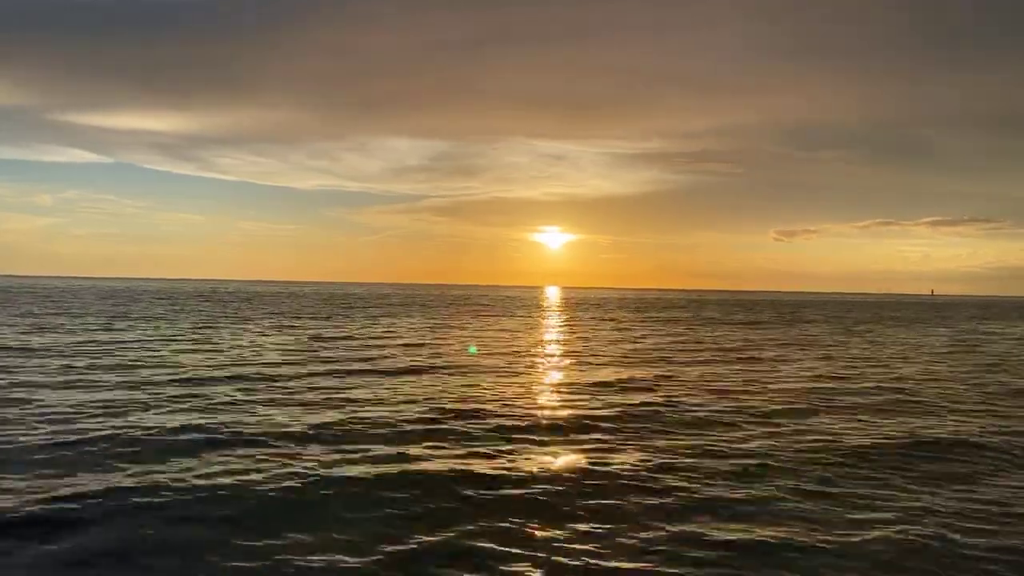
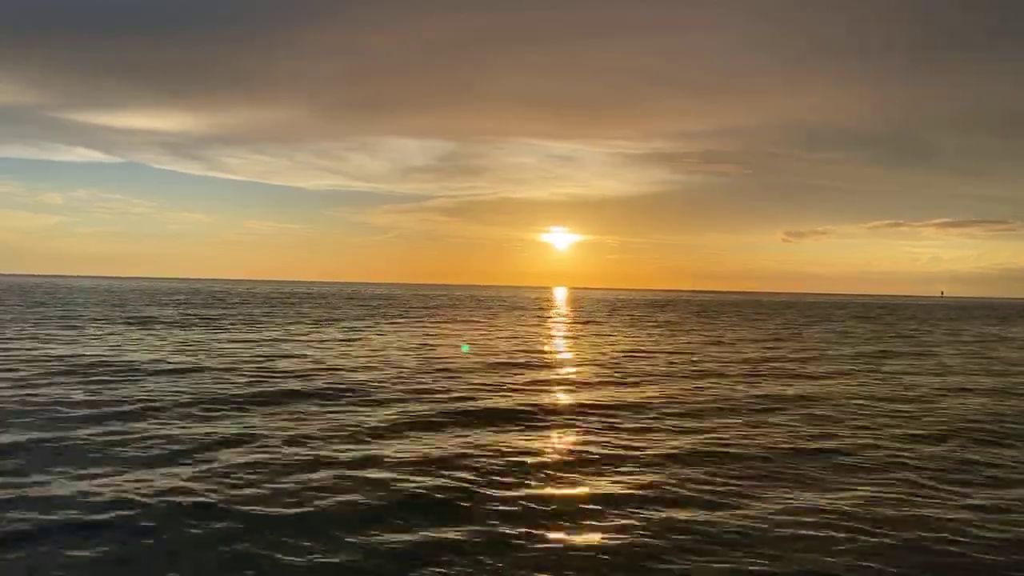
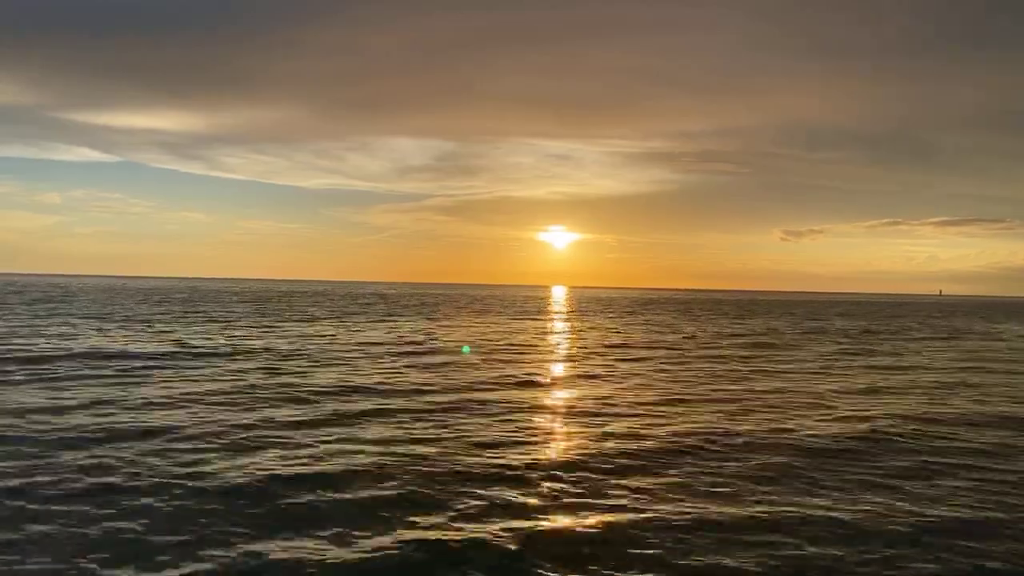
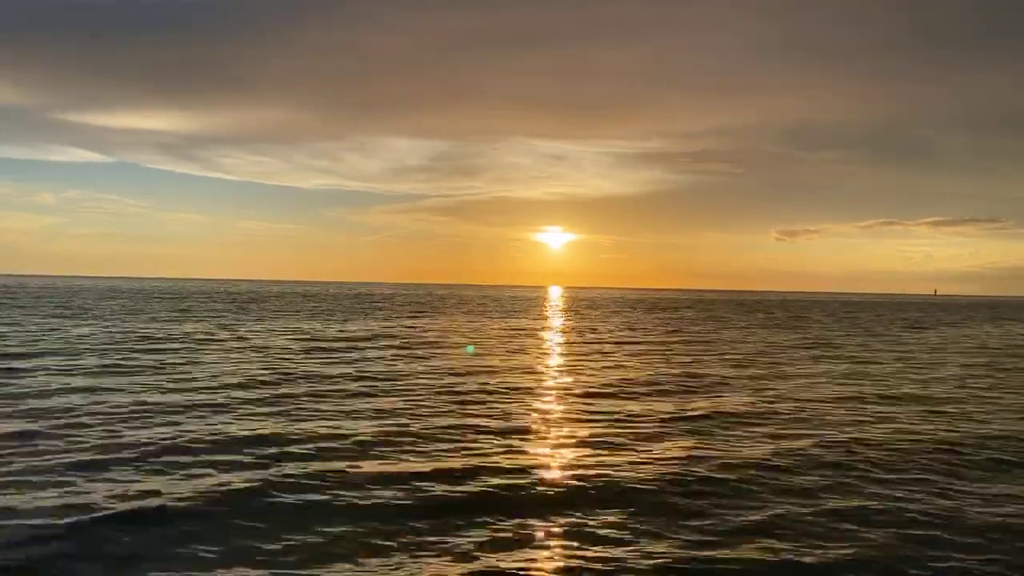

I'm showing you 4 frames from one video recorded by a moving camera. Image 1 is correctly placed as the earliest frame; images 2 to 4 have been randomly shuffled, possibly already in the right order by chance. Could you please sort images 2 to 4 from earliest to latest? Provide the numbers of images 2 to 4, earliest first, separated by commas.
4, 3, 2
